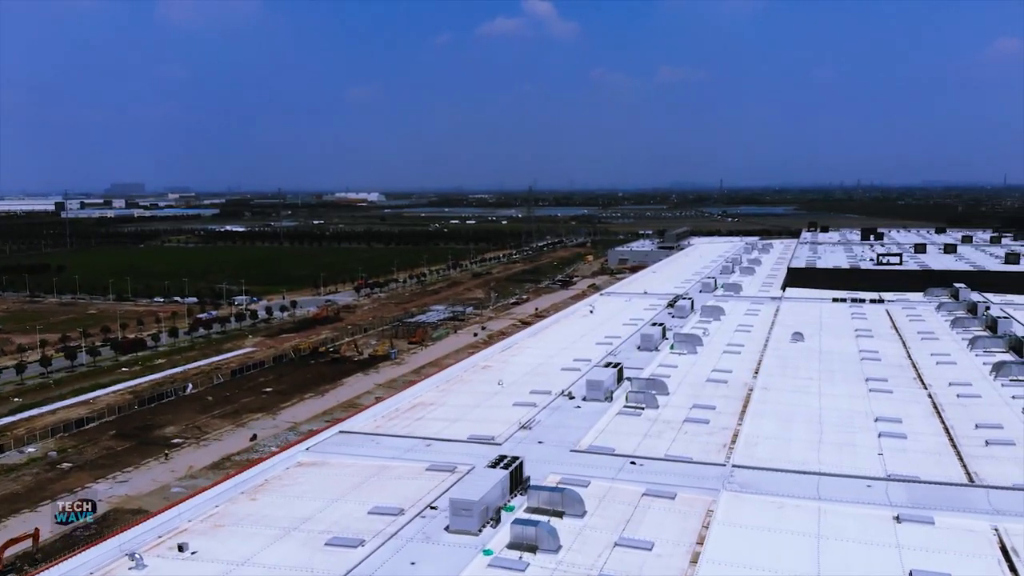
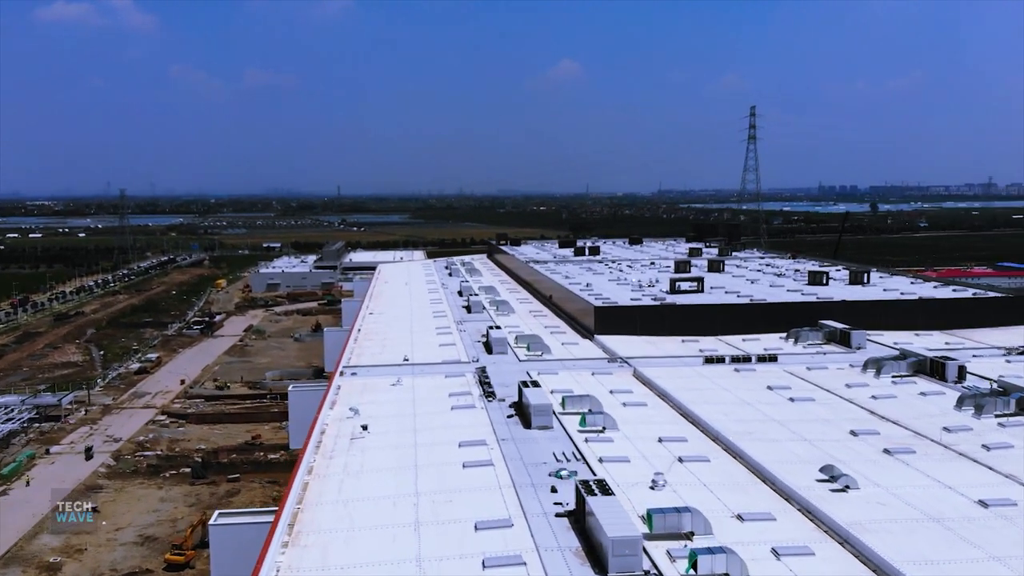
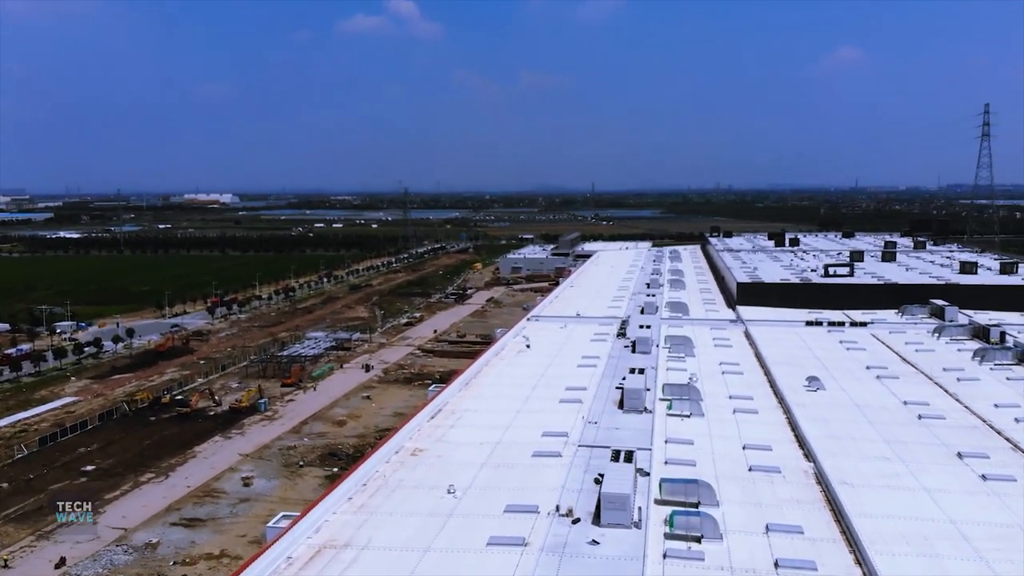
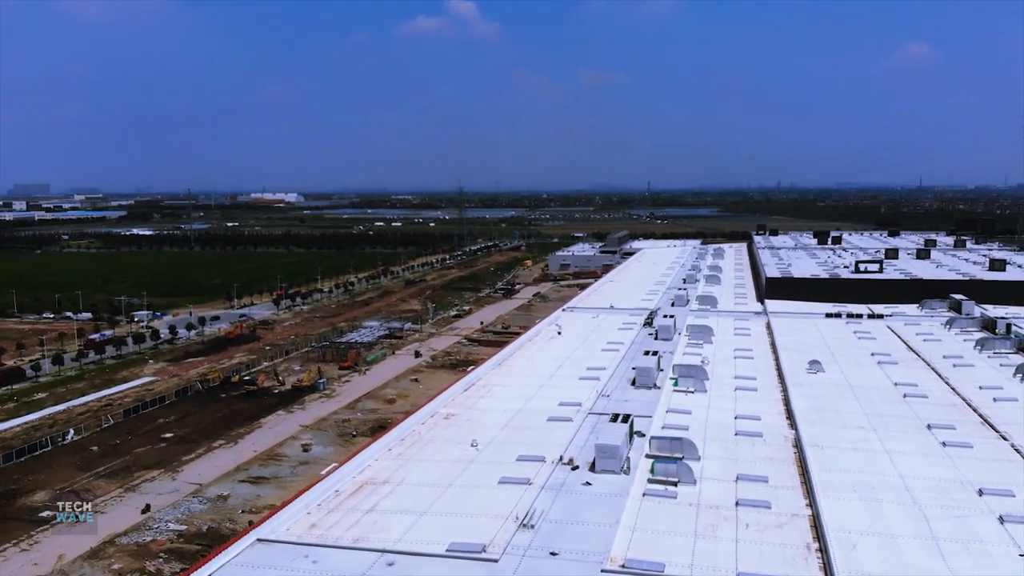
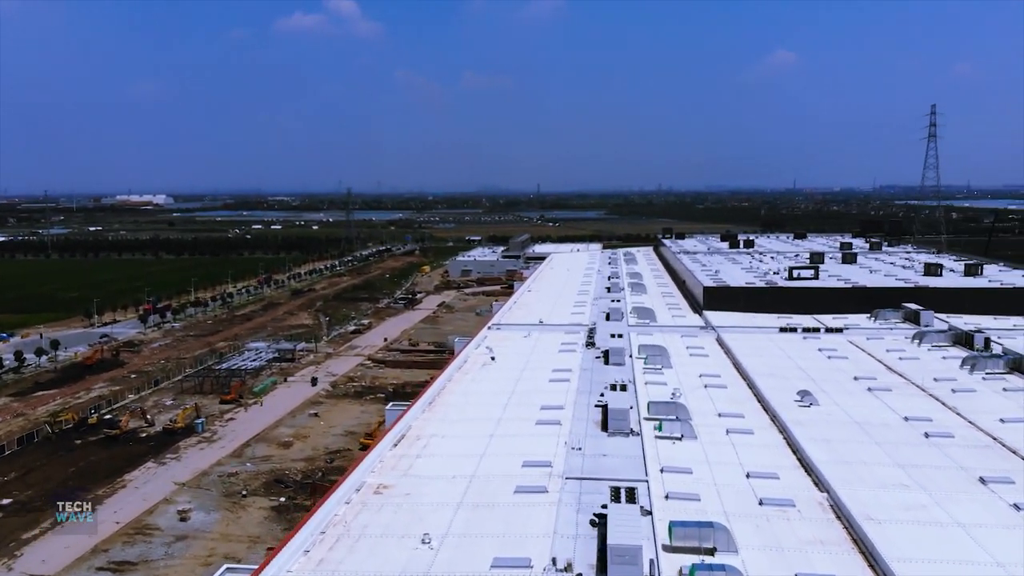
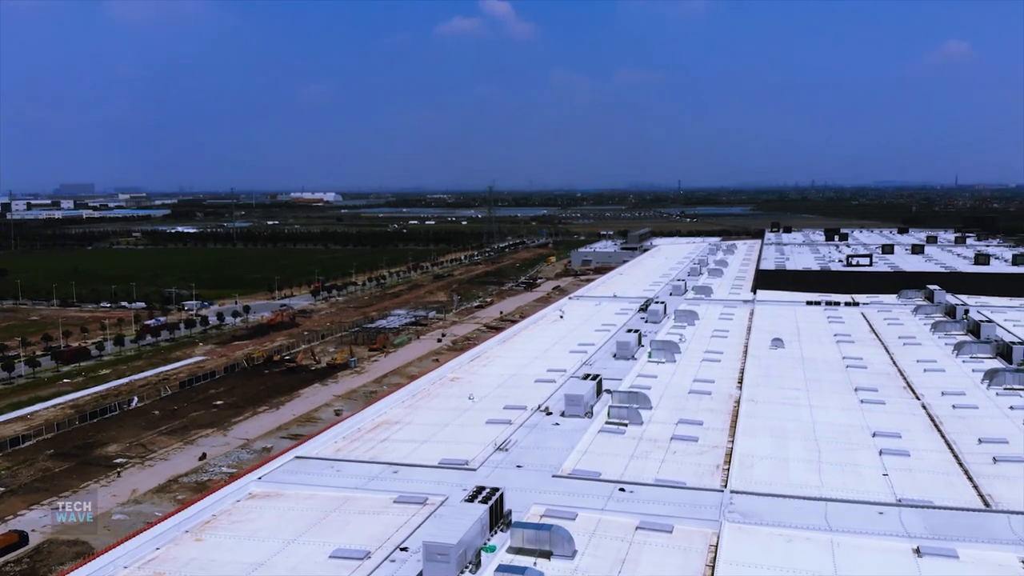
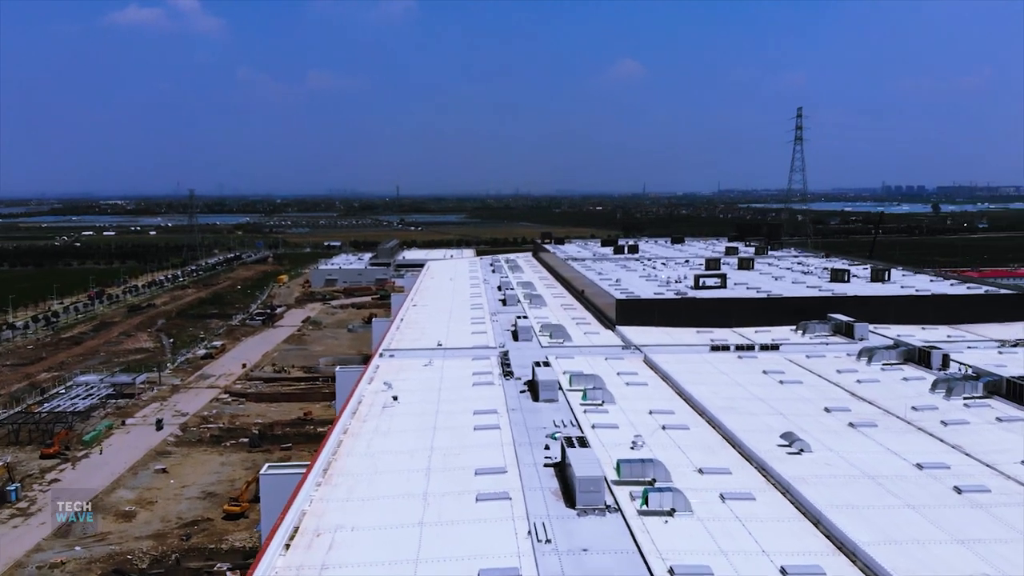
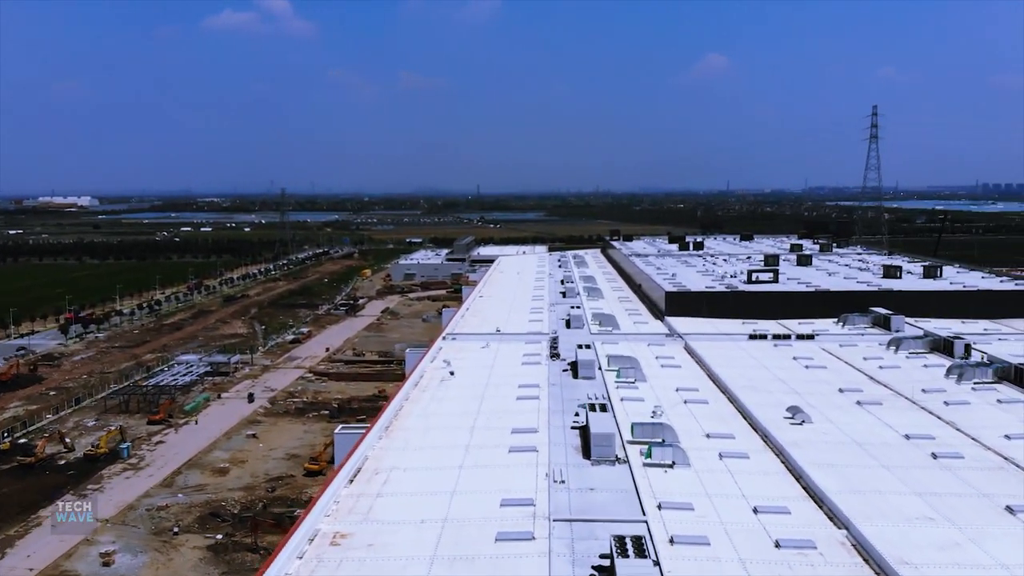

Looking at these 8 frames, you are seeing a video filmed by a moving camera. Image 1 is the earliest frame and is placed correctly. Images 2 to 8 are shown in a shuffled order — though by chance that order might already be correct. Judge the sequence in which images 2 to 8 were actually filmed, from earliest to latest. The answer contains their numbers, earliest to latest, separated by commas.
6, 4, 3, 5, 8, 7, 2
